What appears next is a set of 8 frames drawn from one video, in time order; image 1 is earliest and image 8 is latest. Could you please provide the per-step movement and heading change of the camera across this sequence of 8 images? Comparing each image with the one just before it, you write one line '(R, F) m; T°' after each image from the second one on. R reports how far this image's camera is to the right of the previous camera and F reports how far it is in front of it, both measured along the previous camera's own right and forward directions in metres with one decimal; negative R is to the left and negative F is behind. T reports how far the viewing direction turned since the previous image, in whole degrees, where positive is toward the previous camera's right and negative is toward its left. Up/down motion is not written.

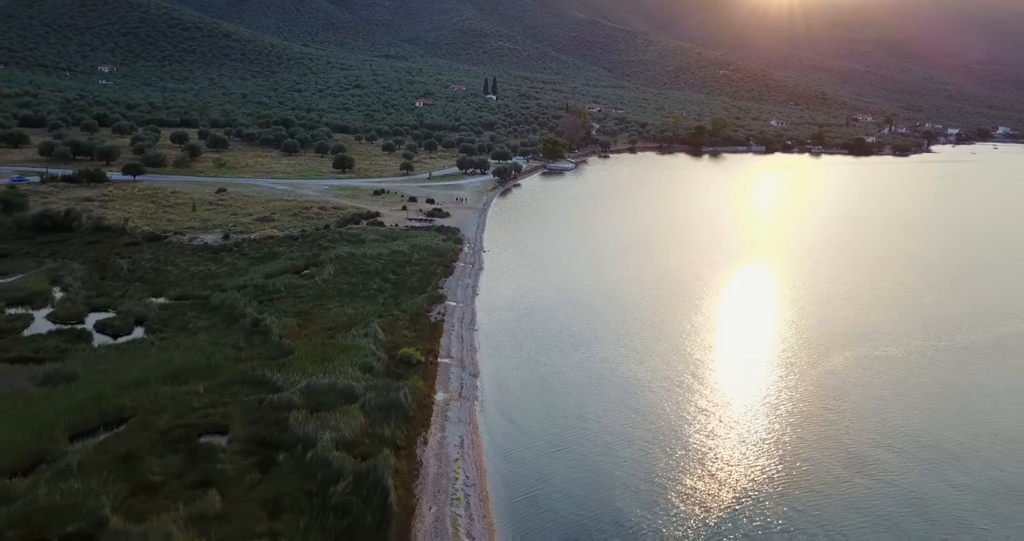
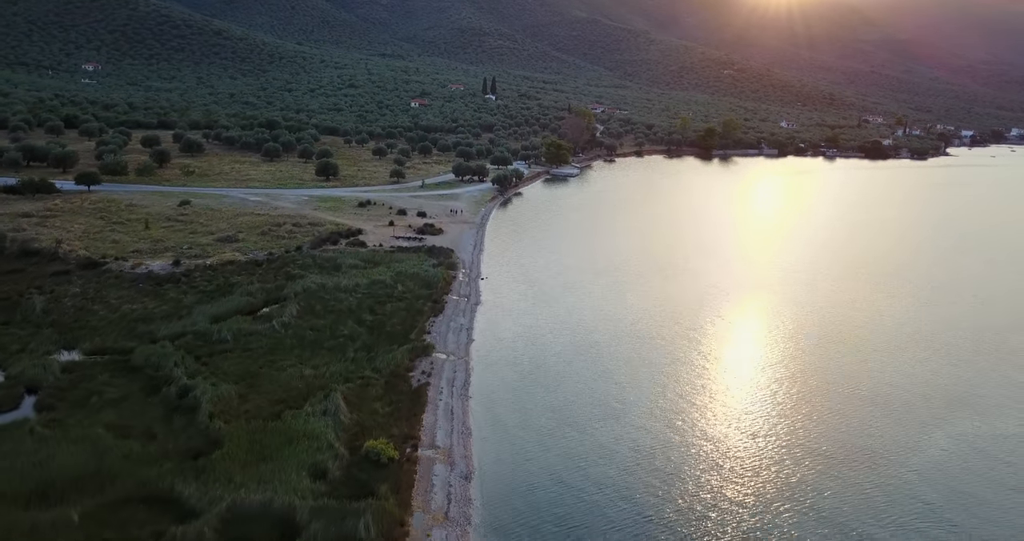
(-0.2, +5.8) m; 0°
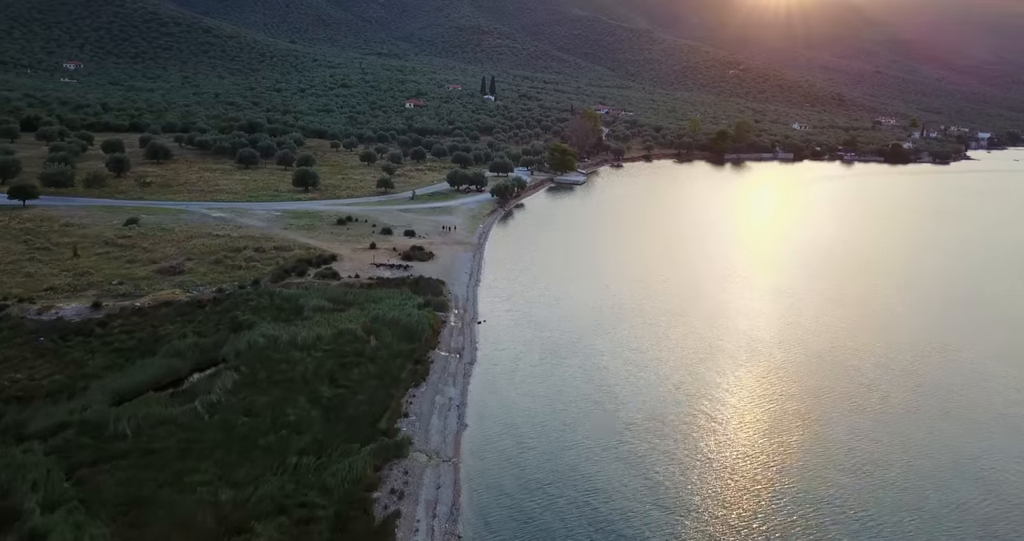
(-0.2, +6.4) m; 0°
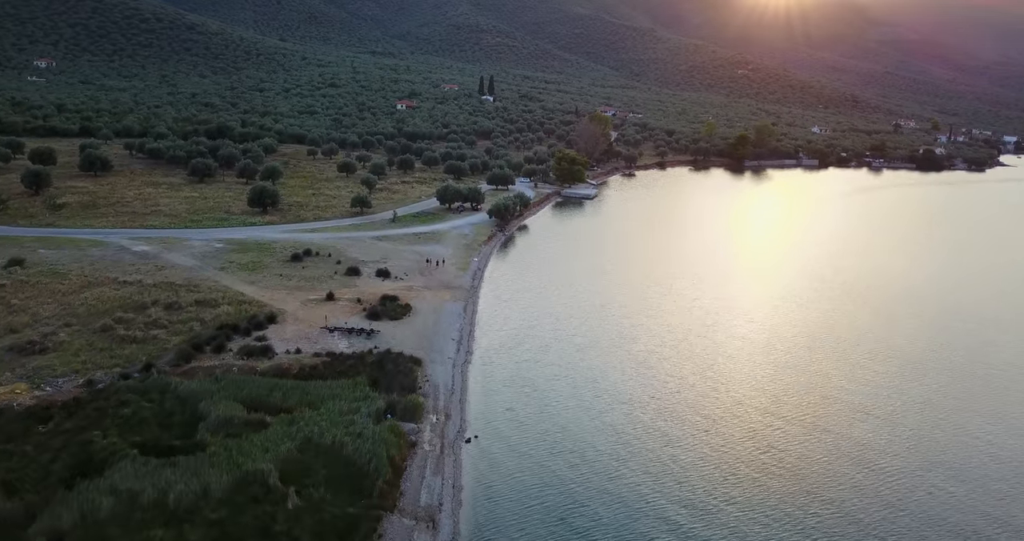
(-0.2, +9.1) m; 0°
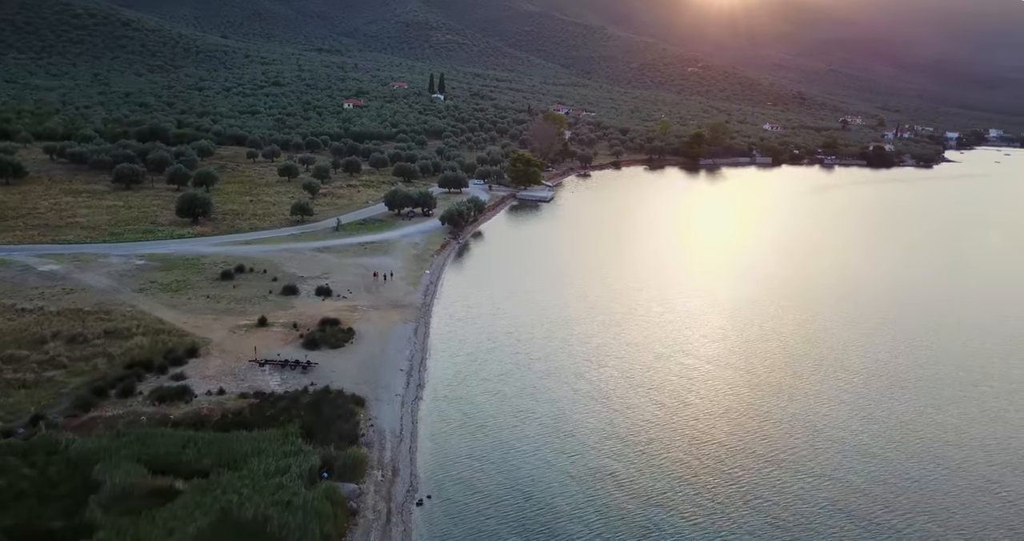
(0.0, +2.6) m; +3°
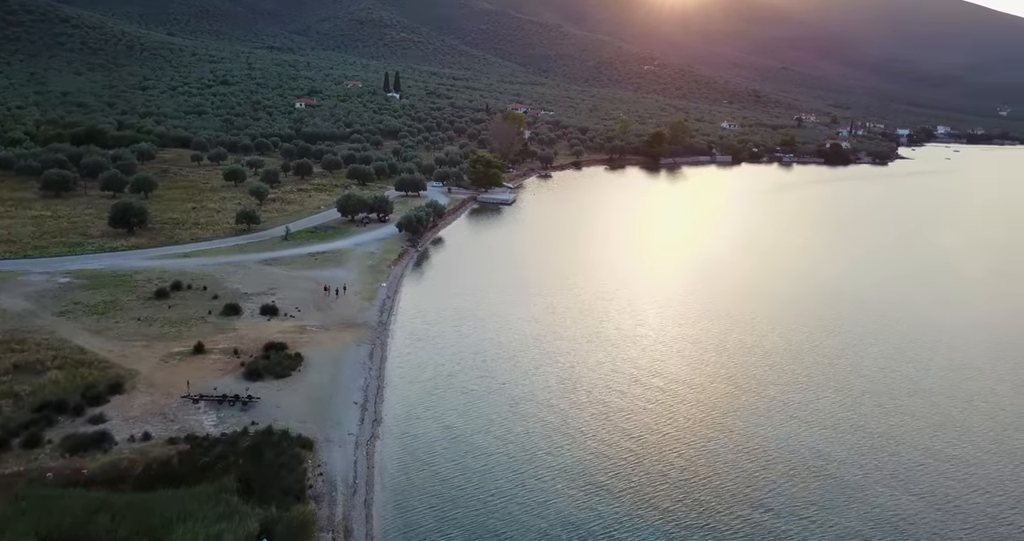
(-0.2, +2.1) m; +3°
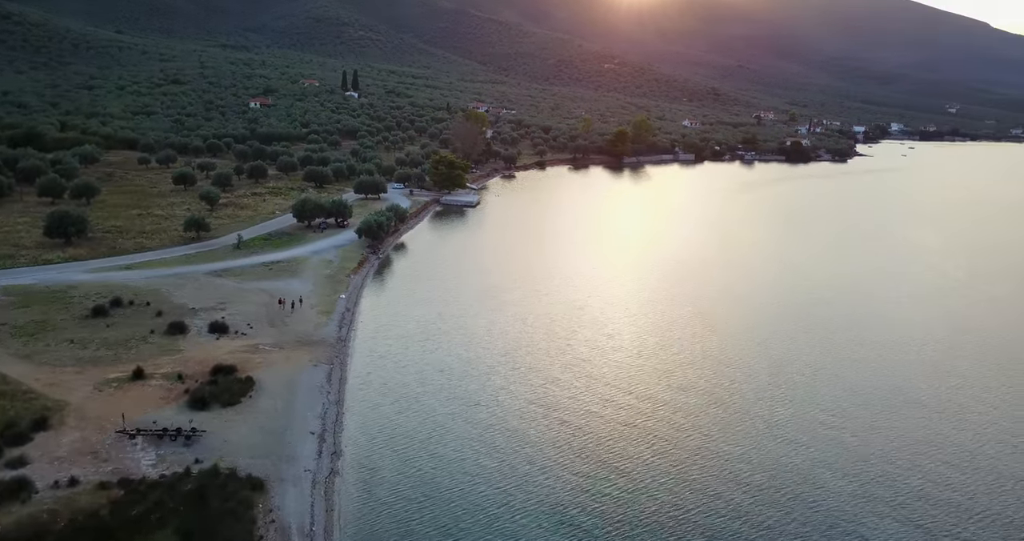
(-0.2, +1.6) m; +3°
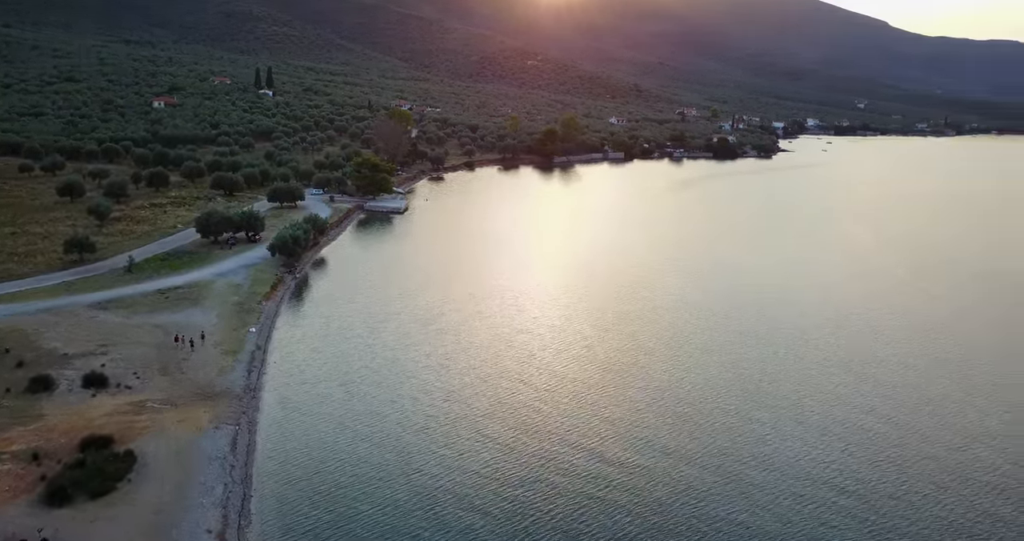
(-0.4, +3.6) m; +5°
